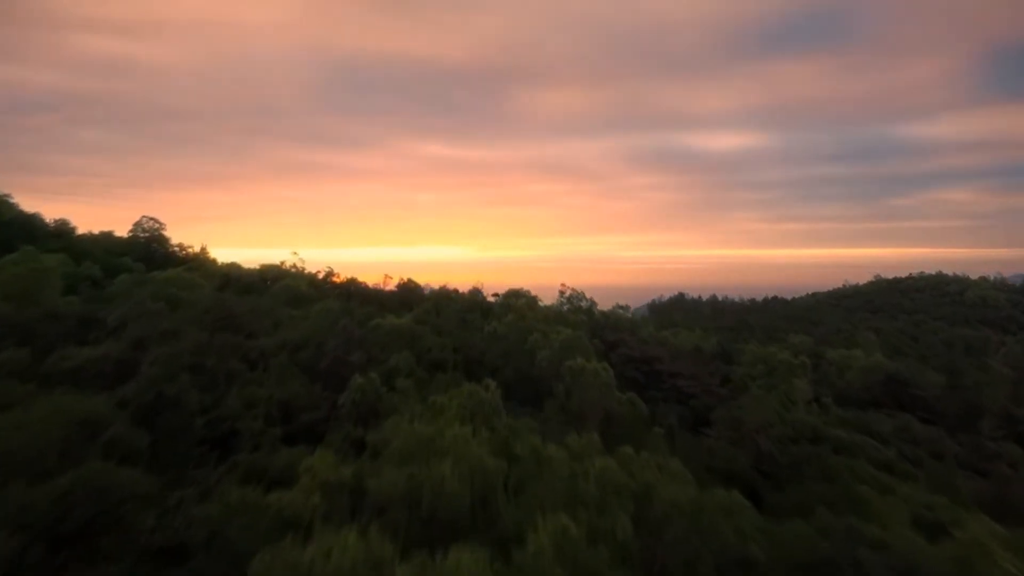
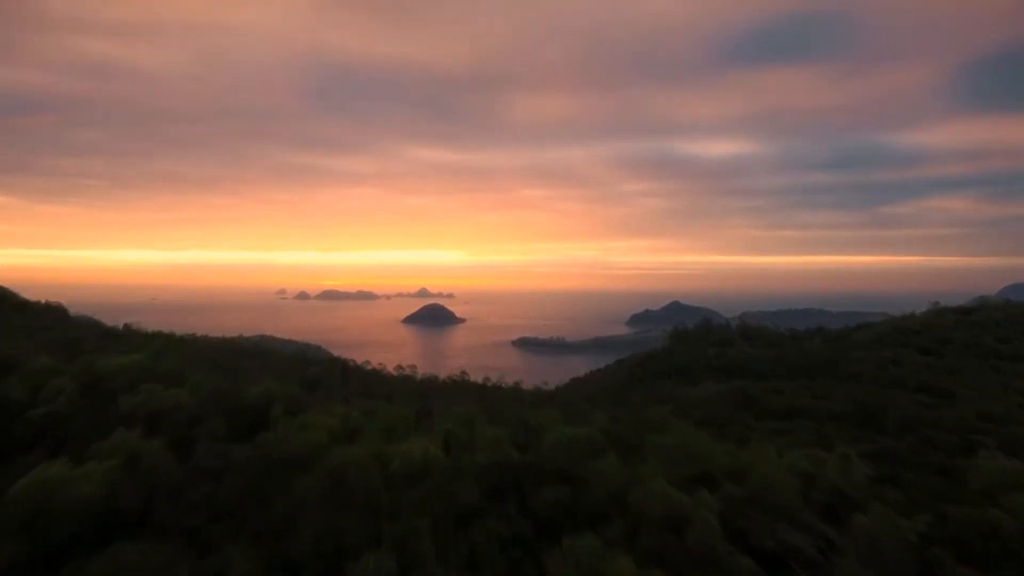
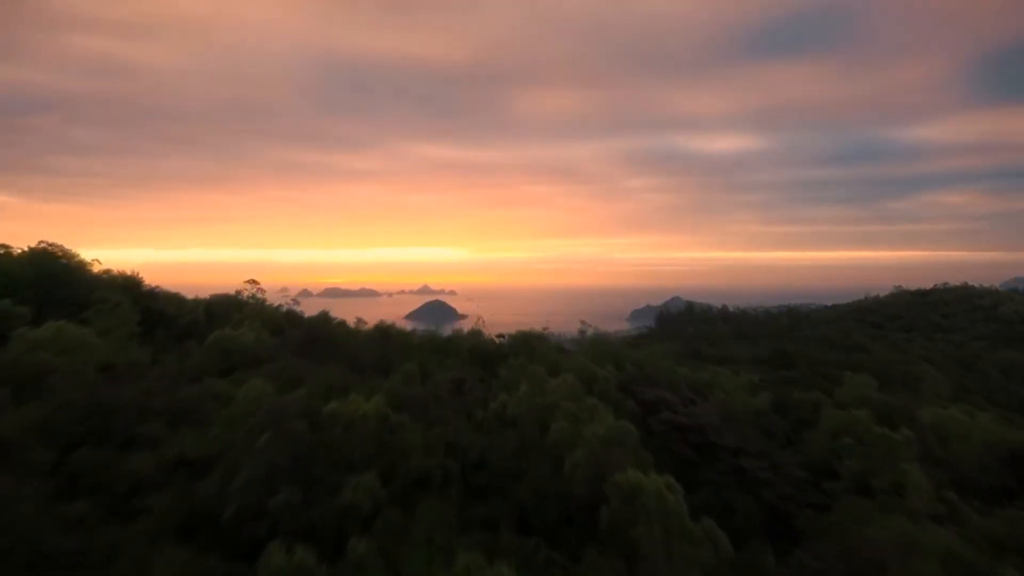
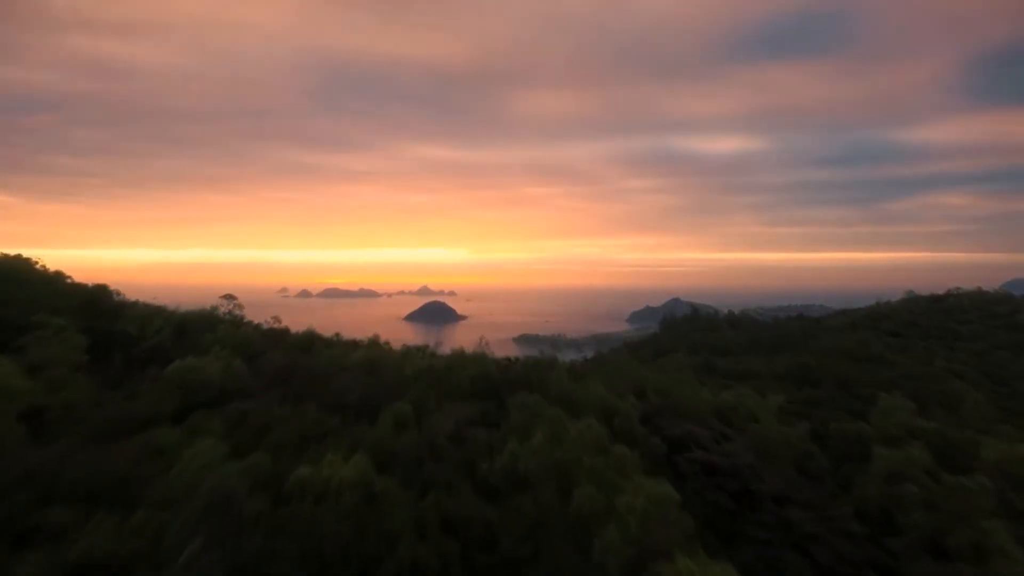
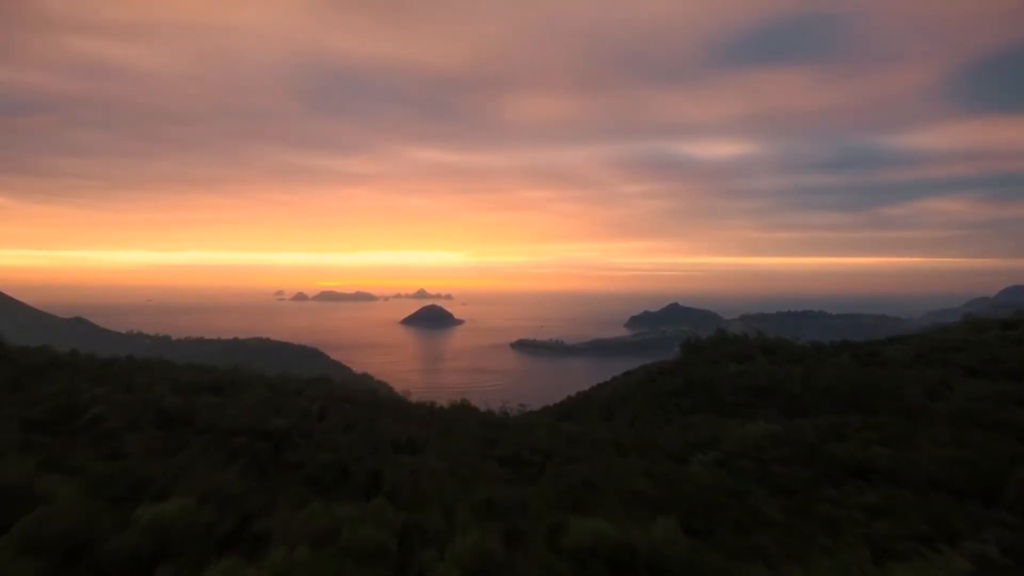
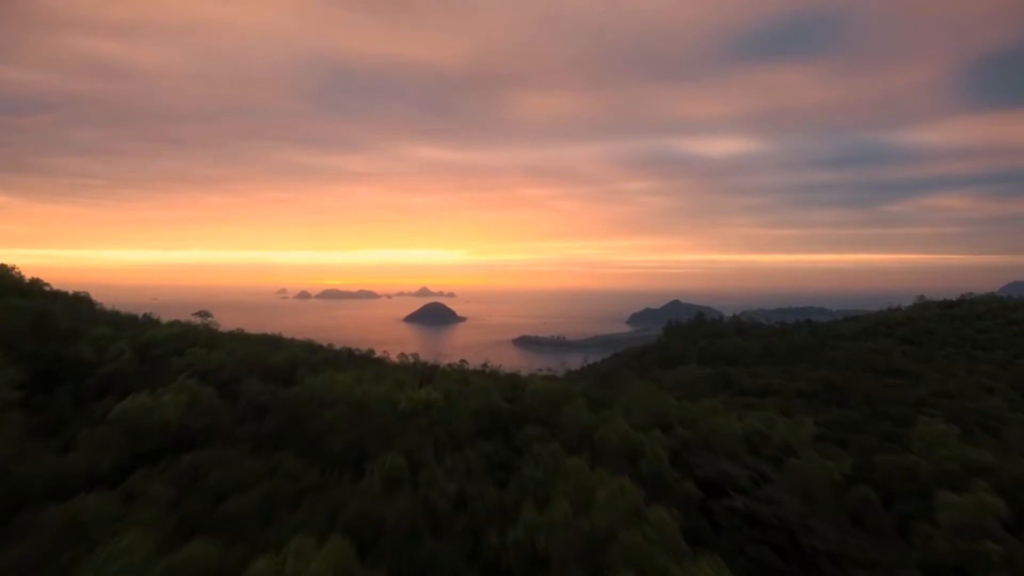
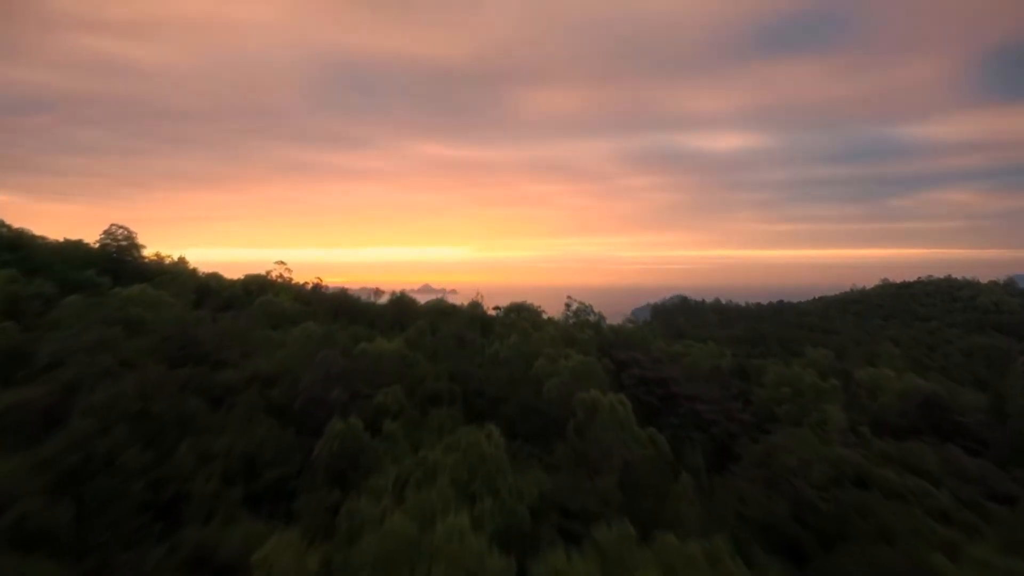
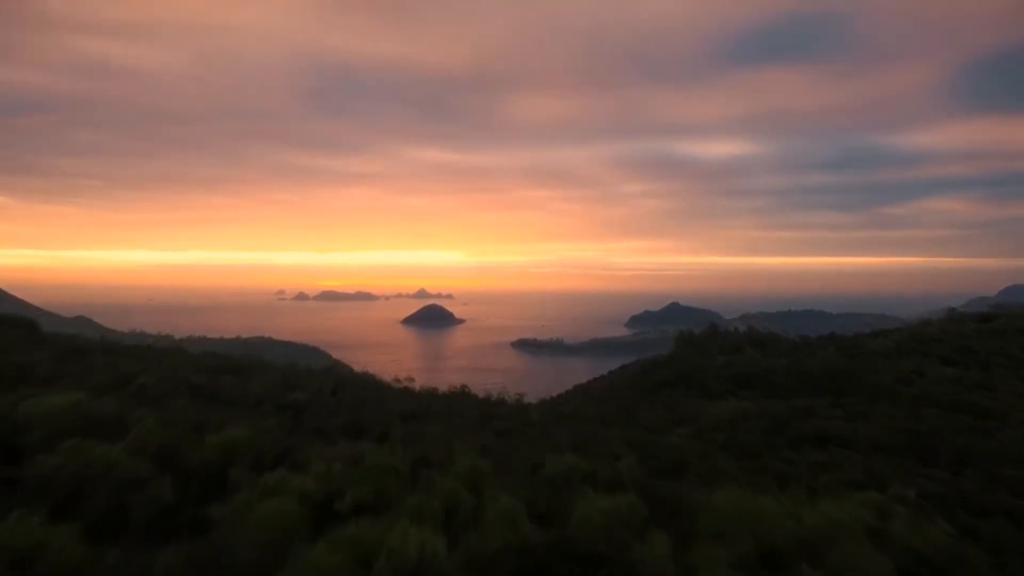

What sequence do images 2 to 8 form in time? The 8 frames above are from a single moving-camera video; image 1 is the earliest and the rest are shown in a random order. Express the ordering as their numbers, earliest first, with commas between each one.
7, 3, 4, 6, 2, 8, 5
